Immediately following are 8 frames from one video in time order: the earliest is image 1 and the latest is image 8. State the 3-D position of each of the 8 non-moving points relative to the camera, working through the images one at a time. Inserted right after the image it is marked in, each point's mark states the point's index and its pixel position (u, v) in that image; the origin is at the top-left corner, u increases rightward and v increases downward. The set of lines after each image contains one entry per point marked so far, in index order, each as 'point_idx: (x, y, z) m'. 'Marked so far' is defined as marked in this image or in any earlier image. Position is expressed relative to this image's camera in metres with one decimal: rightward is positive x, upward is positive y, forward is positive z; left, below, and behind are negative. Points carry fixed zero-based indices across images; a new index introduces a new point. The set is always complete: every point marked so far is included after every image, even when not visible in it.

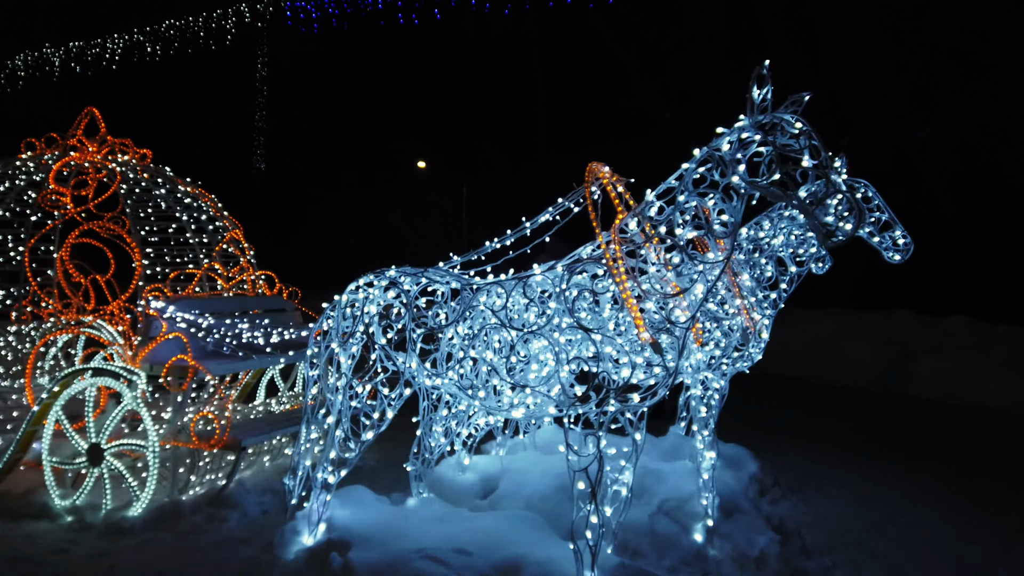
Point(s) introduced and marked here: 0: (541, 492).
0: (+0.2, -1.3, +4.7) m
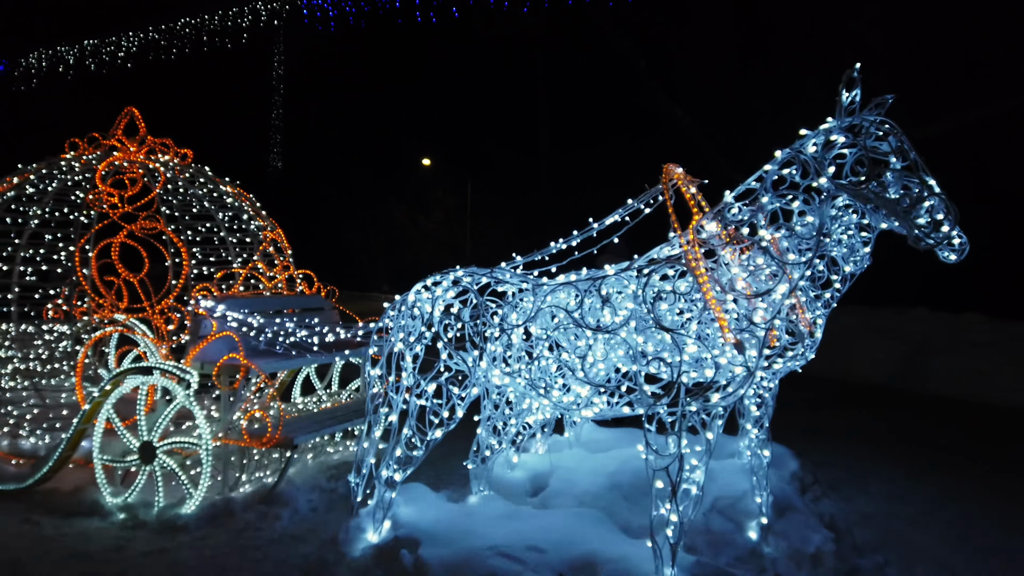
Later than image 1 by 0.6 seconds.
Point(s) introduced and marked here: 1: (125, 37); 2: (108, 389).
0: (+0.5, -1.3, +4.7) m
1: (-7.5, +4.8, +13.8) m
2: (-3.0, -0.7, +5.4) m
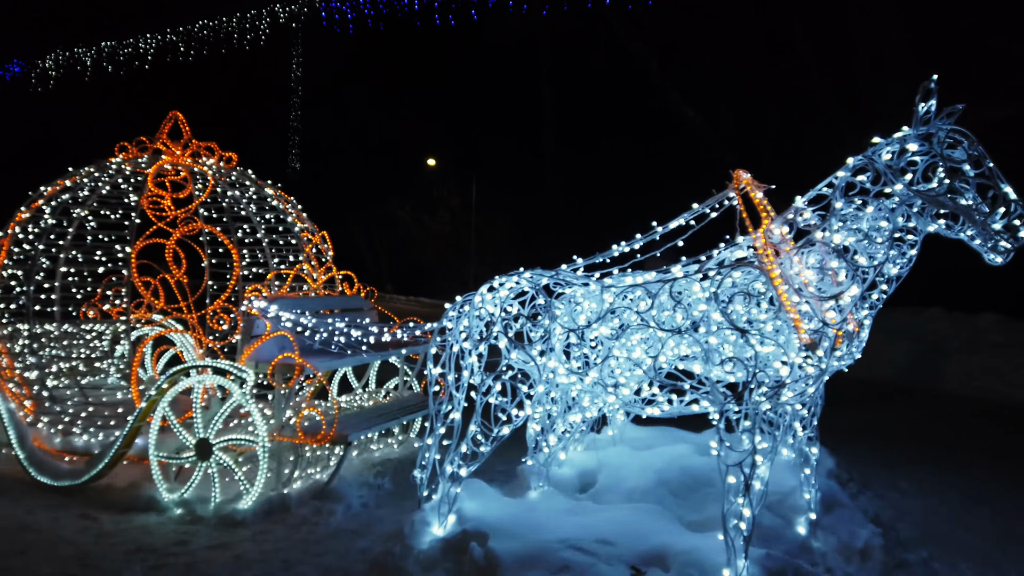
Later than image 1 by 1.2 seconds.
0: (+0.9, -1.3, +4.8) m
1: (-7.1, +4.8, +14.0) m
2: (-2.6, -0.7, +5.5) m
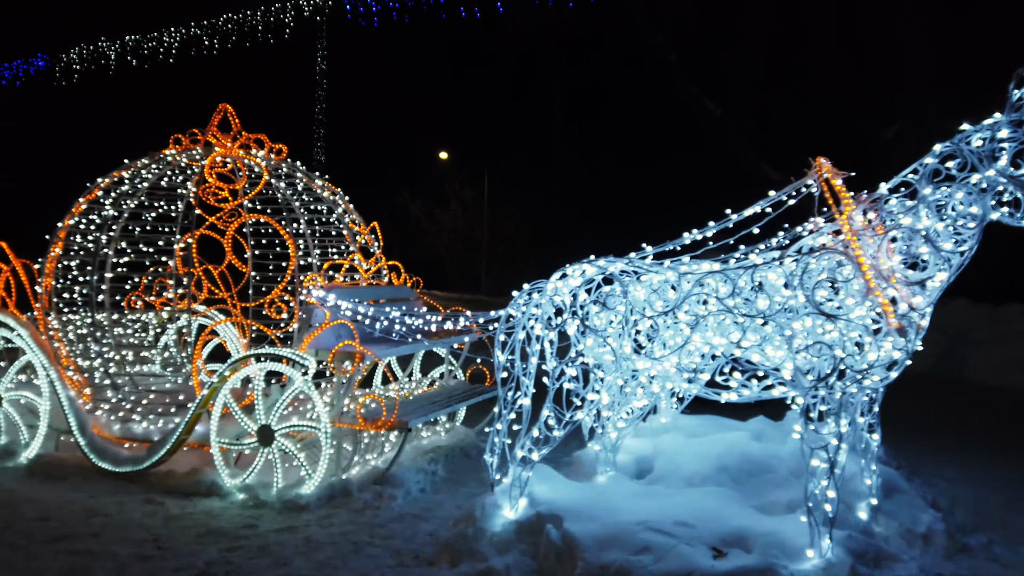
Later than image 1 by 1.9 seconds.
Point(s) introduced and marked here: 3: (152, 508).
0: (+1.3, -1.2, +4.9) m
1: (-6.6, +4.9, +14.1) m
2: (-2.2, -0.7, +5.6) m
3: (-2.6, -1.6, +5.3) m
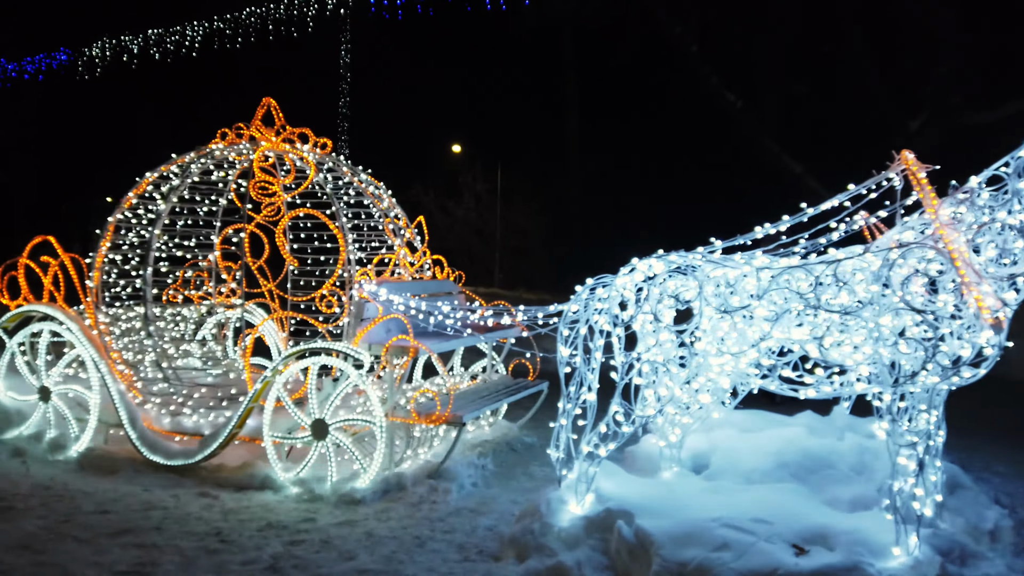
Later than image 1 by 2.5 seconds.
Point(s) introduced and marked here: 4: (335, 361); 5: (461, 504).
0: (+1.7, -1.2, +4.9) m
1: (-6.1, +5.0, +14.1) m
2: (-1.8, -0.6, +5.6) m
3: (-2.2, -1.6, +5.4) m
4: (-1.4, -0.5, +5.5) m
5: (-0.4, -1.5, +5.2) m
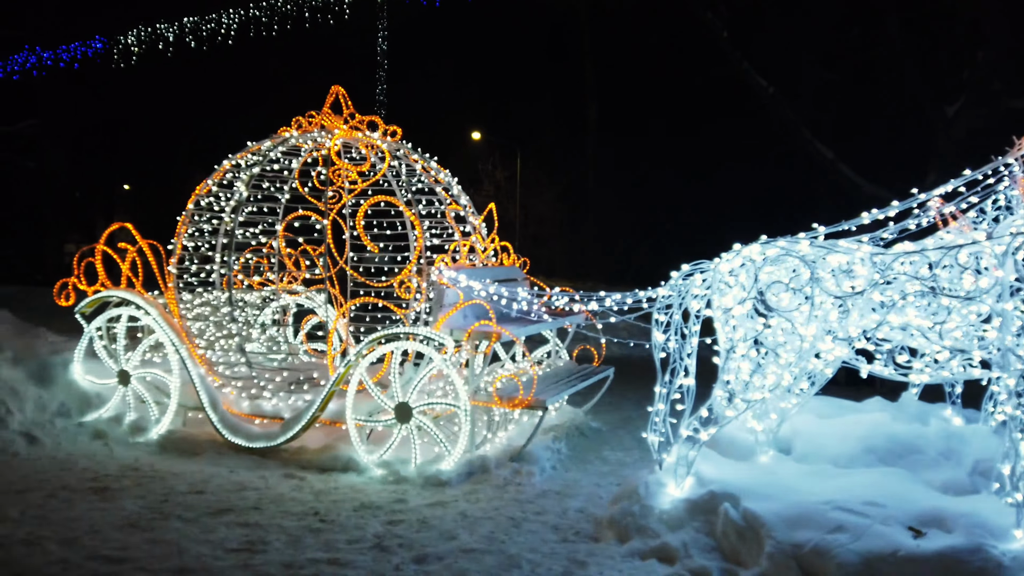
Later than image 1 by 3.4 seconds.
0: (+2.3, -1.1, +4.9) m
1: (-5.3, +5.3, +14.1) m
2: (-1.2, -0.5, +5.7) m
3: (-1.6, -1.5, +5.5) m
4: (-0.8, -0.4, +5.6) m
5: (+0.2, -1.4, +5.3) m
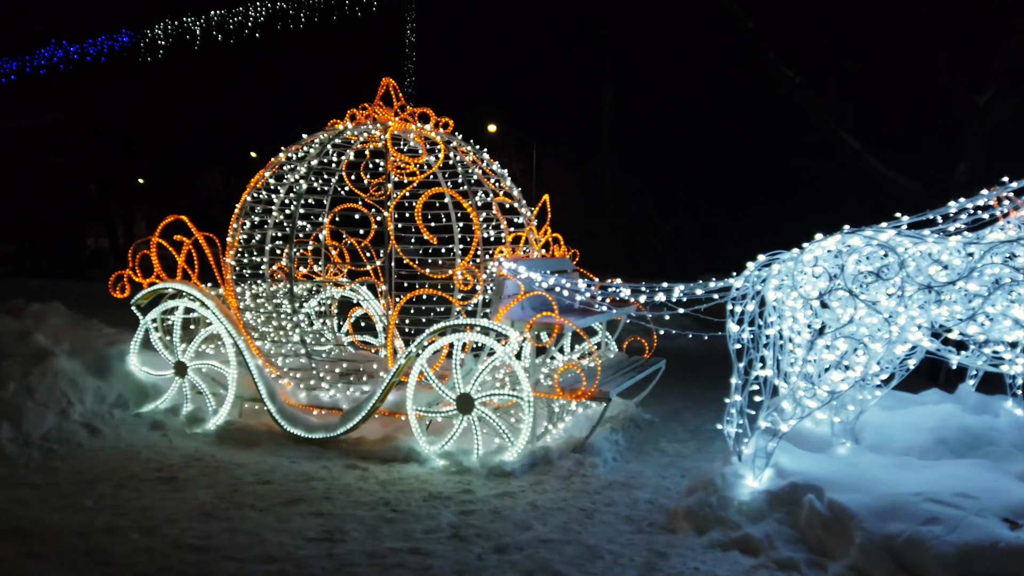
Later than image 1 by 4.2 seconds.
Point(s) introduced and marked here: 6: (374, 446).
0: (+2.7, -1.0, +4.9) m
1: (-4.7, +5.4, +14.2) m
2: (-0.7, -0.4, +5.7) m
3: (-1.2, -1.4, +5.5) m
4: (-0.3, -0.4, +5.6) m
5: (+0.7, -1.4, +5.3) m
6: (-1.1, -1.3, +6.0) m
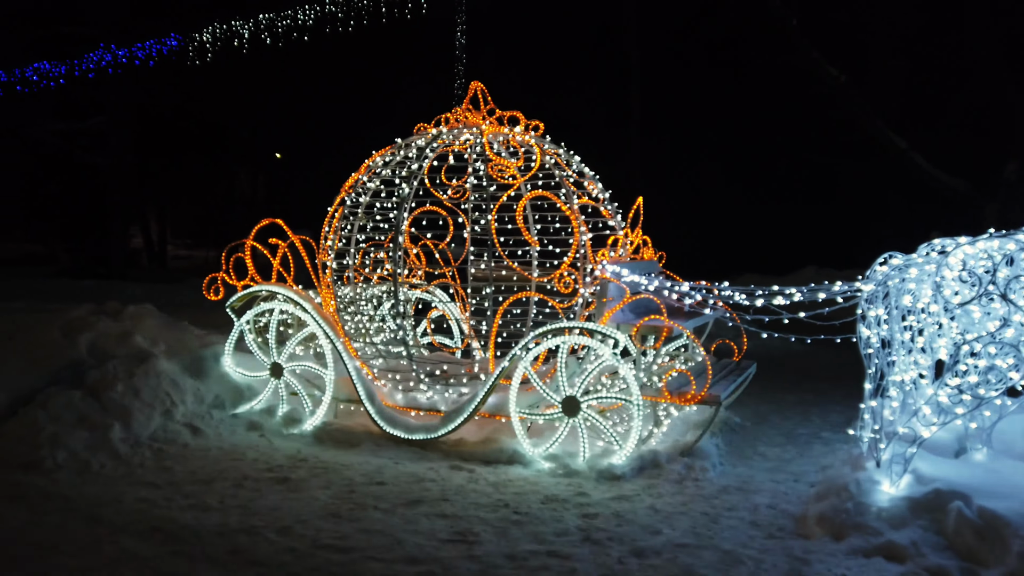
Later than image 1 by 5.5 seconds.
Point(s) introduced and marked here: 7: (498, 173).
0: (+3.5, -1.1, +4.8) m
1: (-3.6, +5.4, +14.3) m
2: (+0.1, -0.5, +5.7) m
3: (-0.3, -1.4, +5.6) m
4: (+0.5, -0.4, +5.6) m
5: (+1.5, -1.4, +5.3) m
6: (-0.3, -1.3, +6.1) m
7: (-0.2, +1.1, +6.8) m
